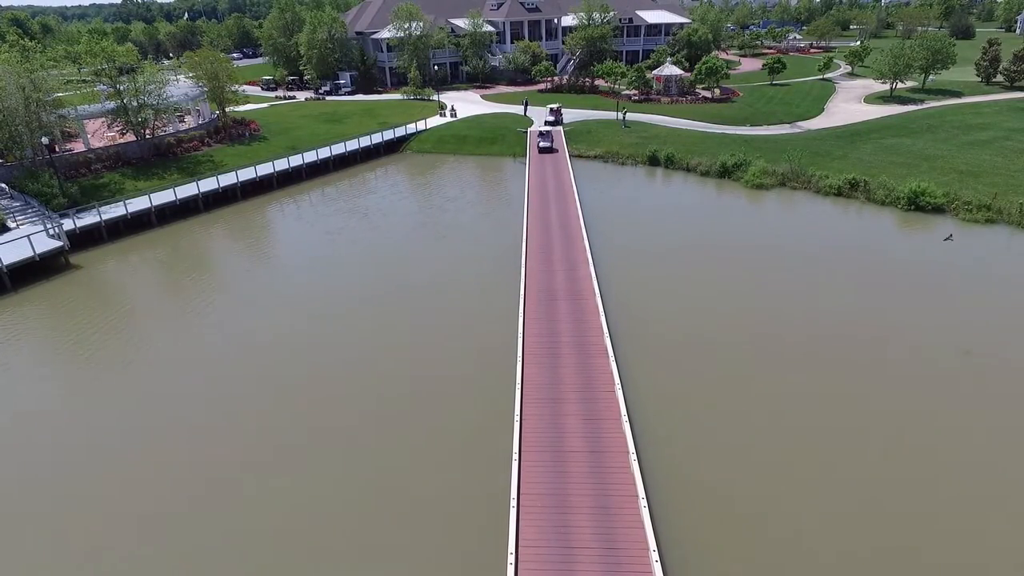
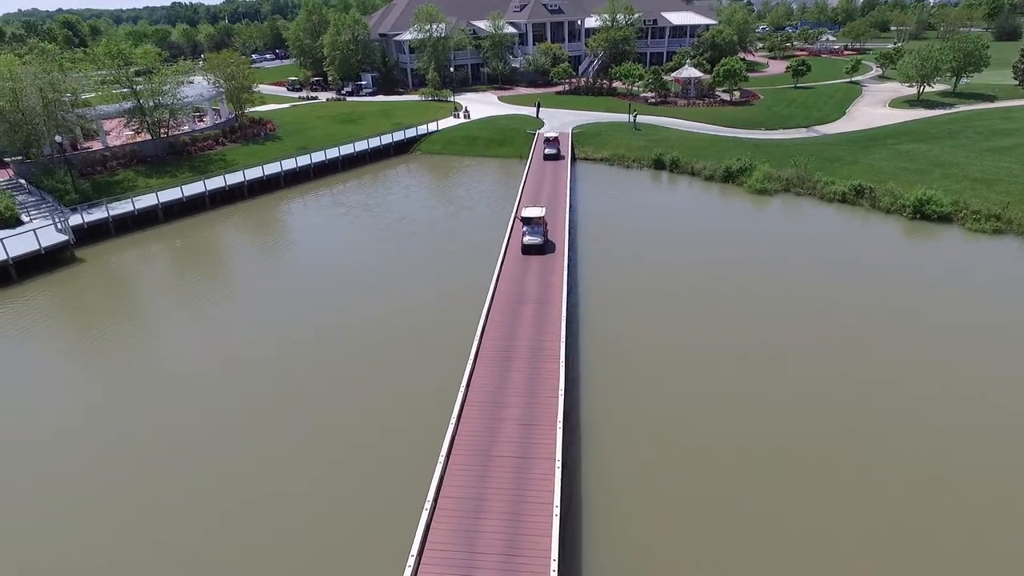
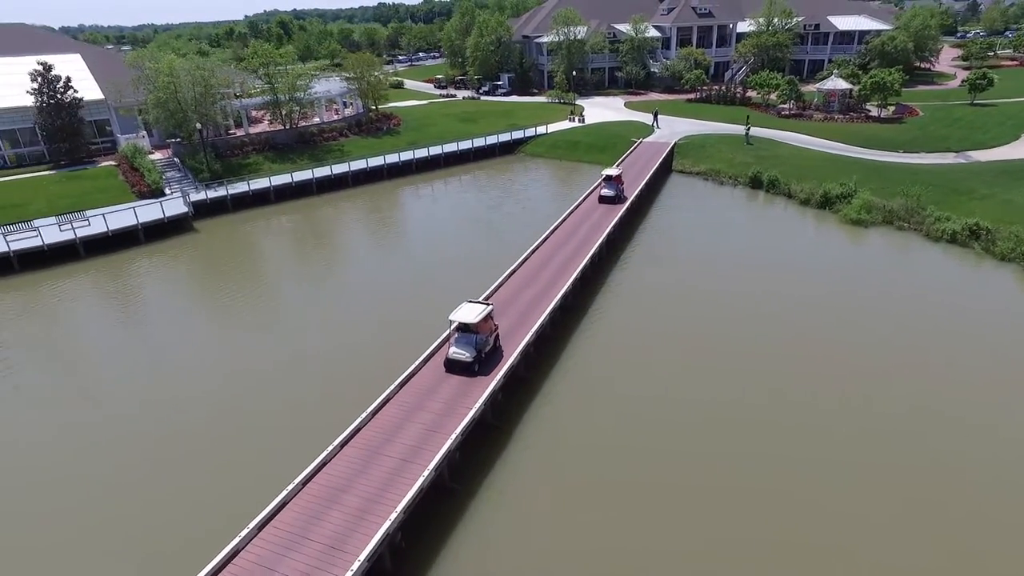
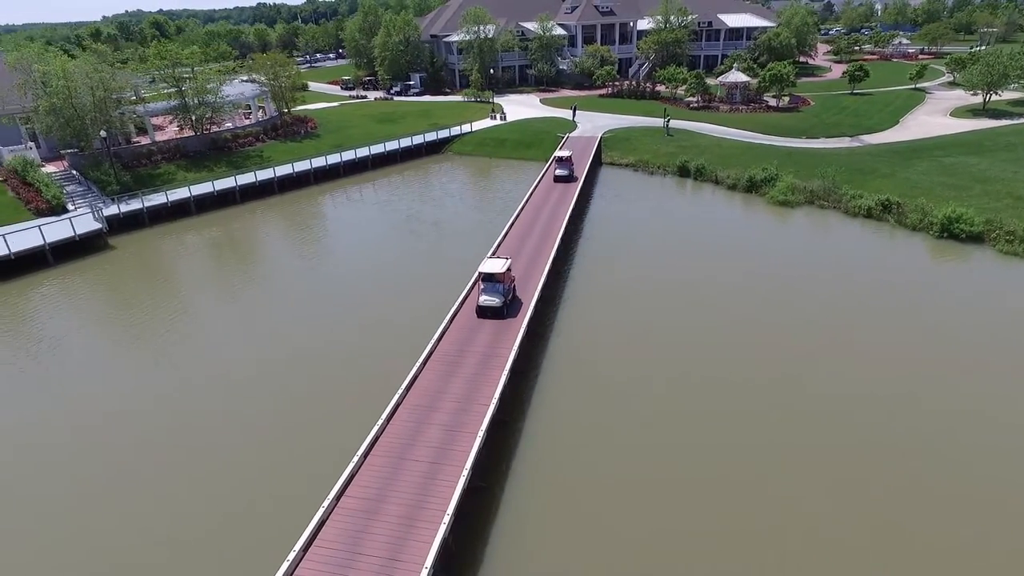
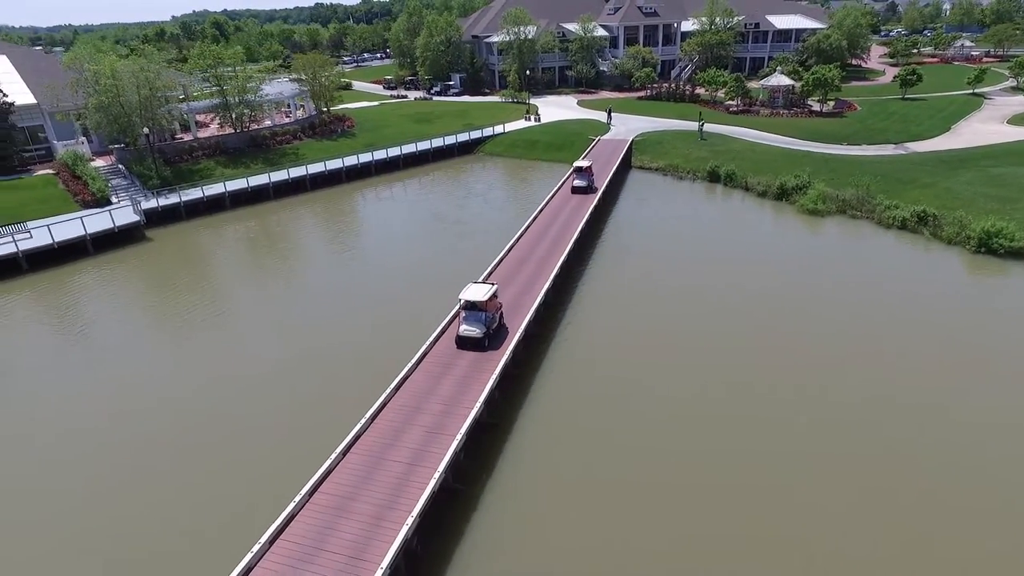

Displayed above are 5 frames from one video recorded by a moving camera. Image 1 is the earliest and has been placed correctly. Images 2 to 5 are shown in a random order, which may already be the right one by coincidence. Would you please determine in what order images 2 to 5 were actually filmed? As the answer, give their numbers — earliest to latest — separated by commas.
2, 4, 5, 3
